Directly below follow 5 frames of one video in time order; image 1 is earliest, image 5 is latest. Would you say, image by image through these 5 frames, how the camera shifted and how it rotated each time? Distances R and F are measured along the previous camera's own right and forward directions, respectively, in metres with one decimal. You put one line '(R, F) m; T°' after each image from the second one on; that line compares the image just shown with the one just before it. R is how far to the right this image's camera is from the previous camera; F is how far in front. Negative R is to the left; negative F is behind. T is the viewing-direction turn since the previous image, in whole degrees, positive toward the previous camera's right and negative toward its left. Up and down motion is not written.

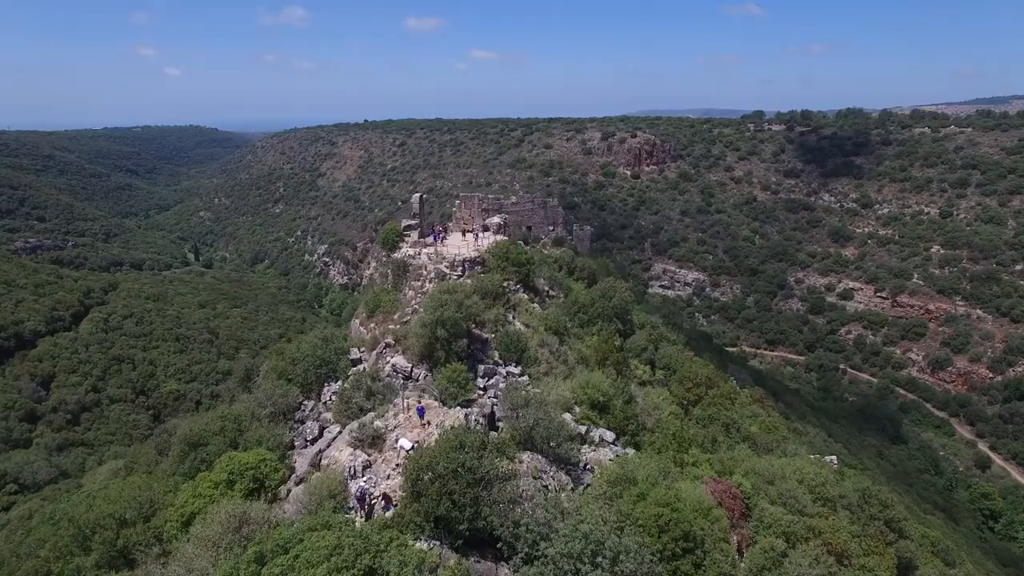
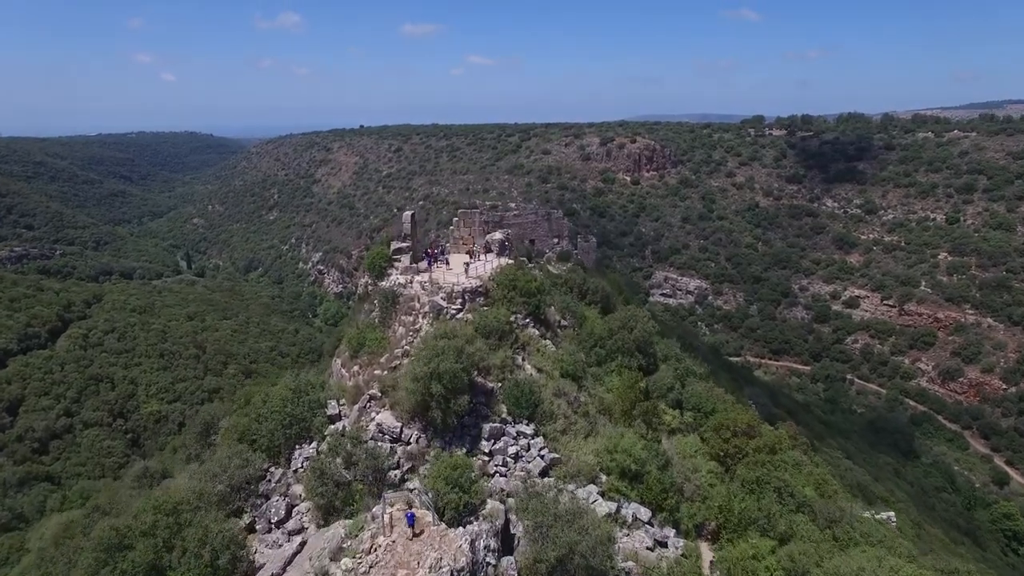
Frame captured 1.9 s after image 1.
(-0.1, +1.1) m; 0°
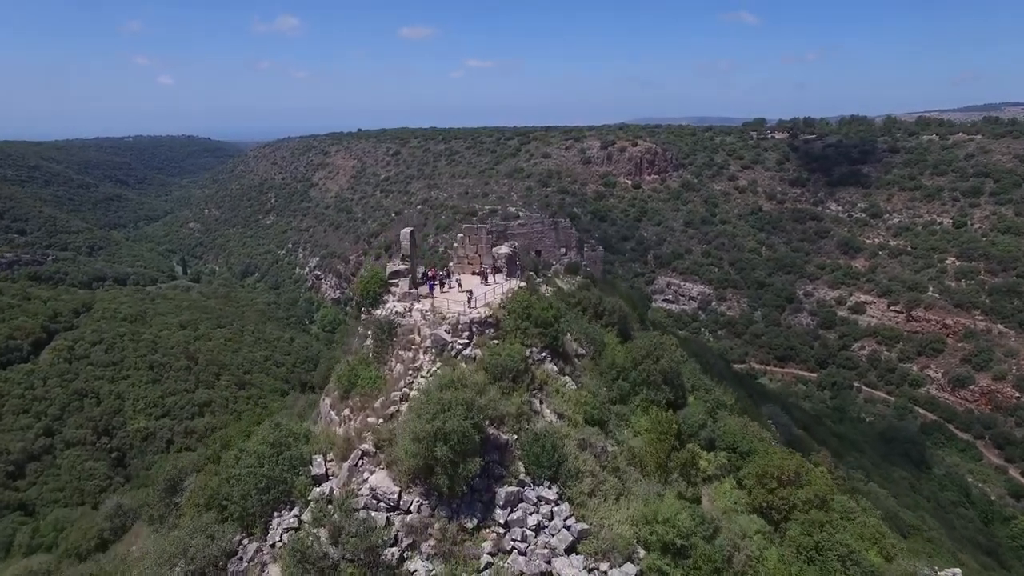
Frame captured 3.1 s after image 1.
(-0.1, +0.8) m; 0°
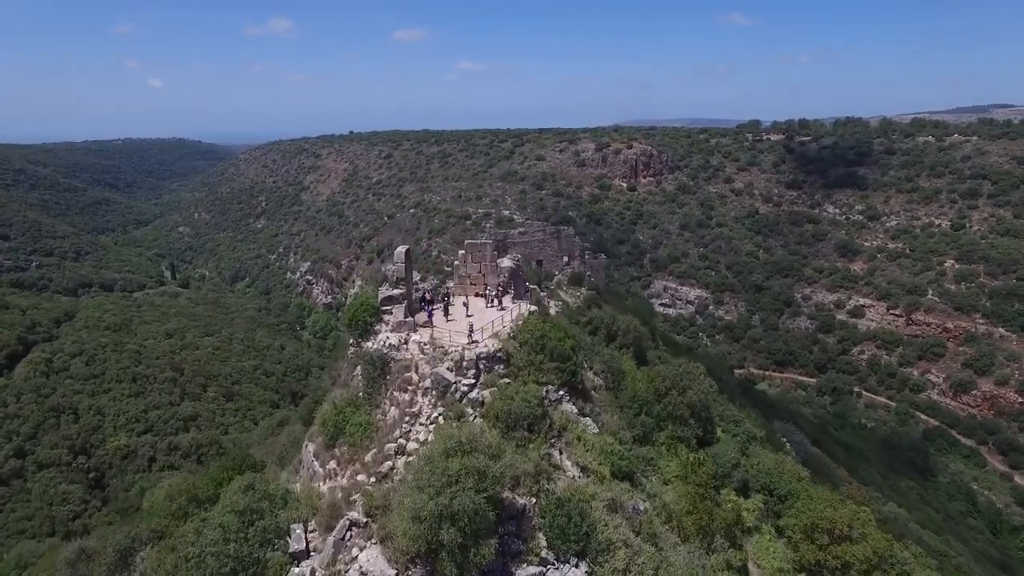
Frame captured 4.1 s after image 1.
(-0.2, +0.7) m; +1°
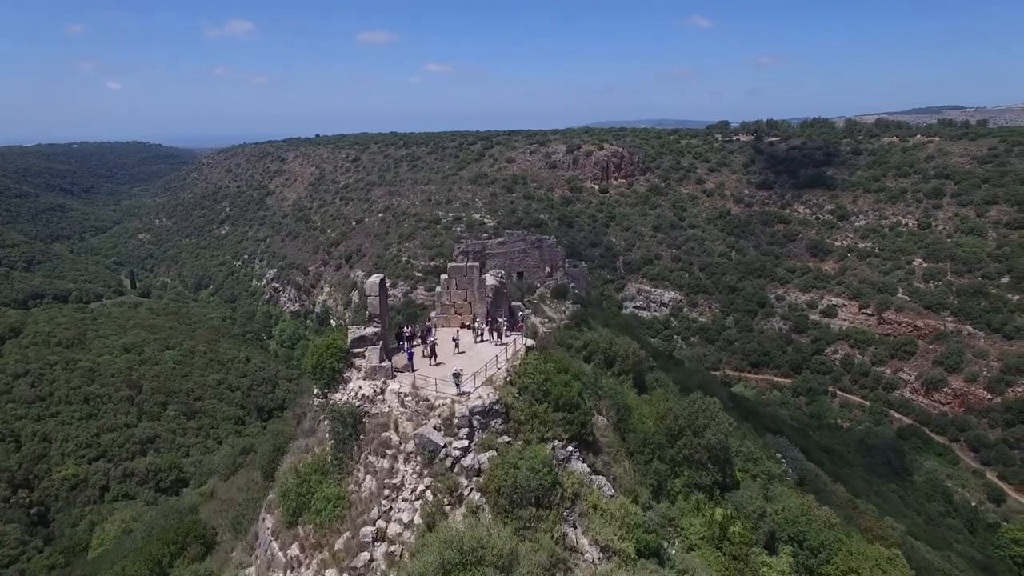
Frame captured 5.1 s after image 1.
(-0.2, +0.8) m; +3°
